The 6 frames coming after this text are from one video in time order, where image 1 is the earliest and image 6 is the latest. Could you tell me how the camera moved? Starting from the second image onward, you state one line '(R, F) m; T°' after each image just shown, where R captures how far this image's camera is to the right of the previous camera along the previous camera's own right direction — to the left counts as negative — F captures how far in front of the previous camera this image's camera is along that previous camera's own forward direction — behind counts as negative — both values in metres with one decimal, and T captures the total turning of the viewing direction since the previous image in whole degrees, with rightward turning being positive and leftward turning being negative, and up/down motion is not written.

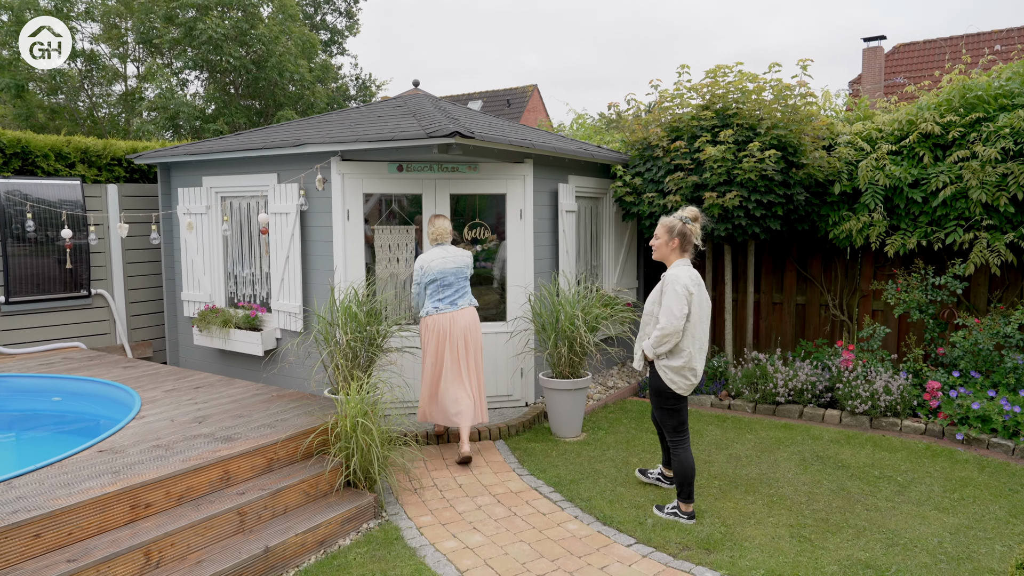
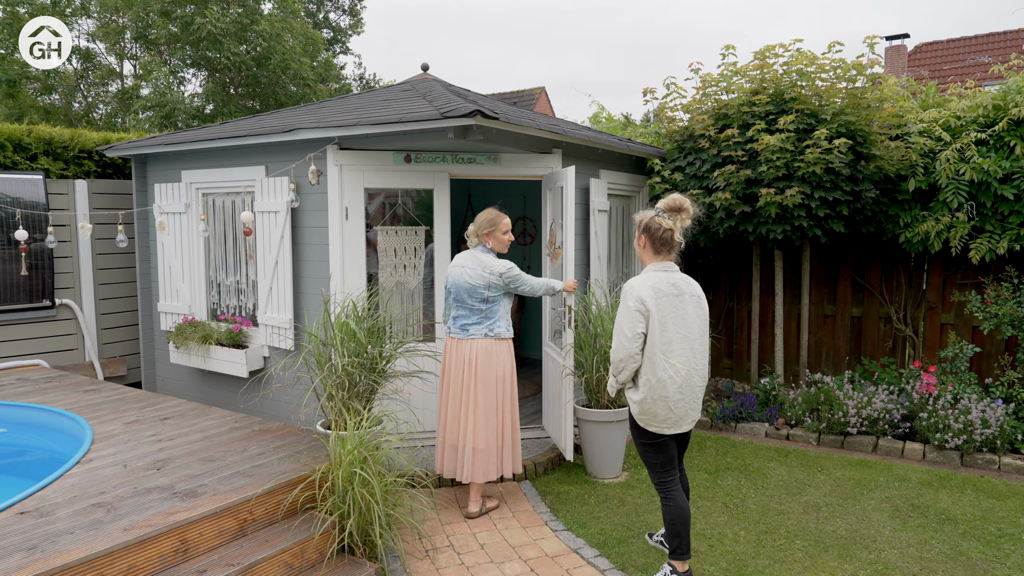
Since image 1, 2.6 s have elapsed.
(-0.2, +0.9) m; 0°
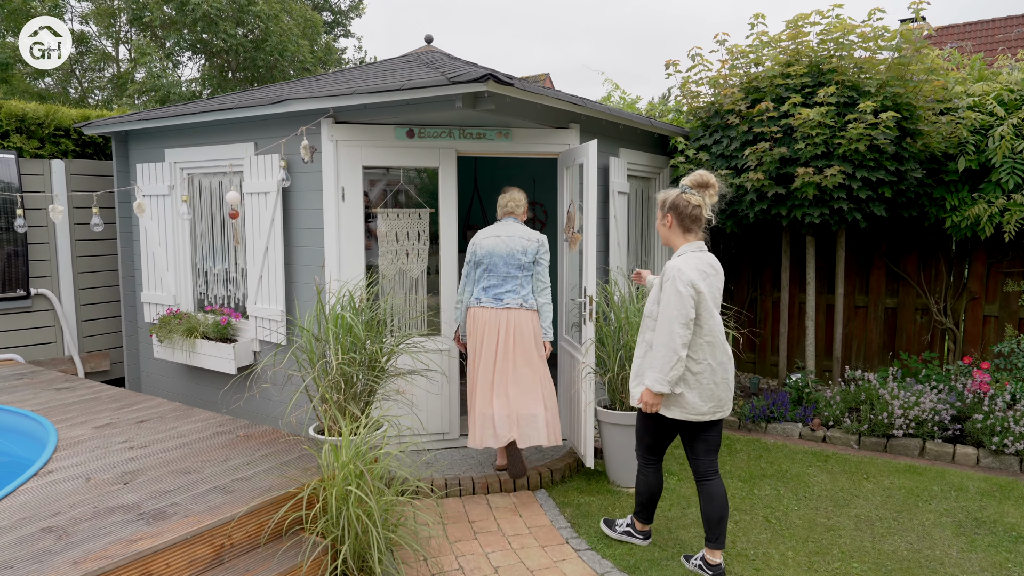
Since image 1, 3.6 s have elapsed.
(-0.1, +0.5) m; 0°
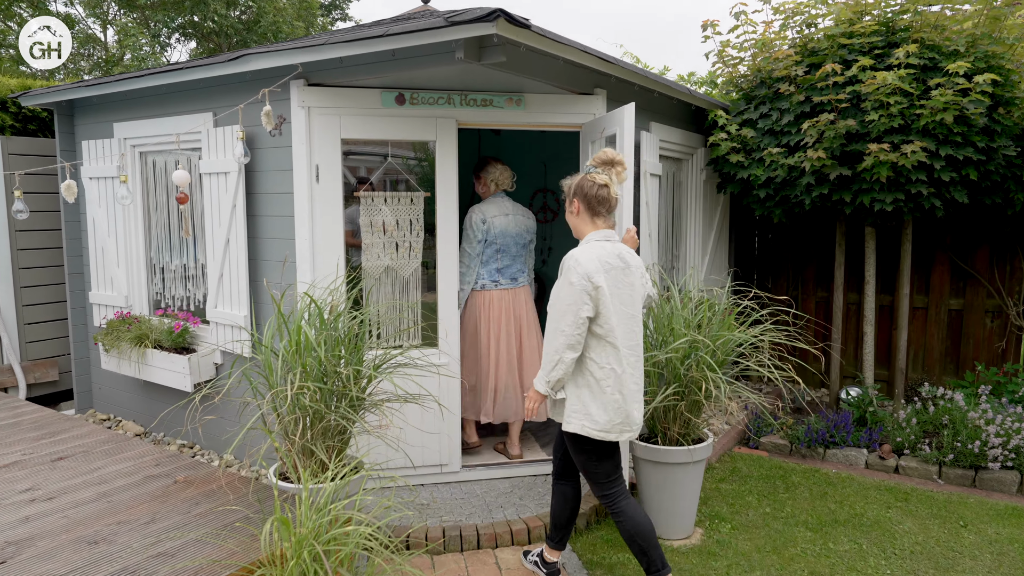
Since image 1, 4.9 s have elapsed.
(-0.1, +0.8) m; 0°
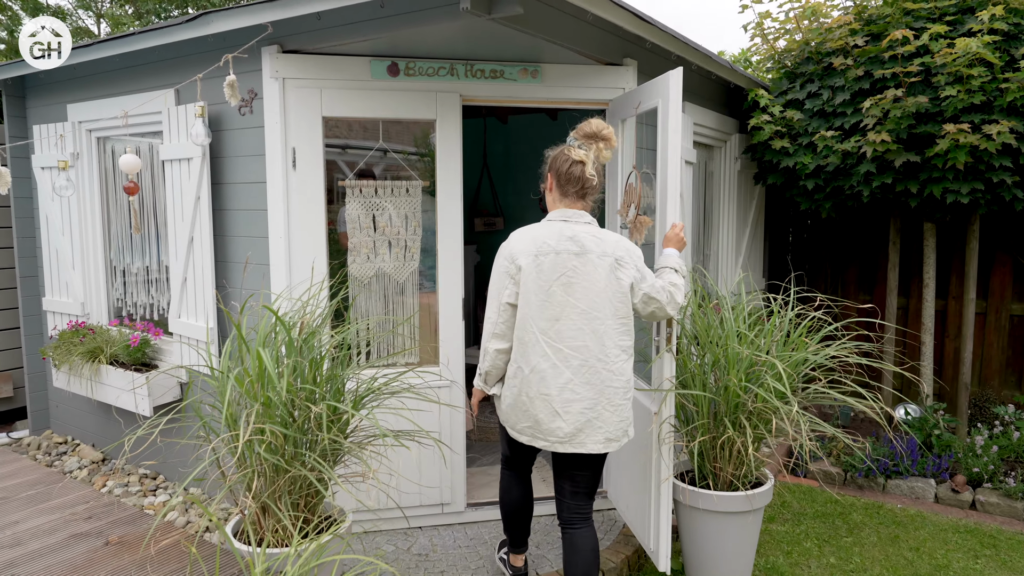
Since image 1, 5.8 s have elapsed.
(-0.1, +0.6) m; 0°
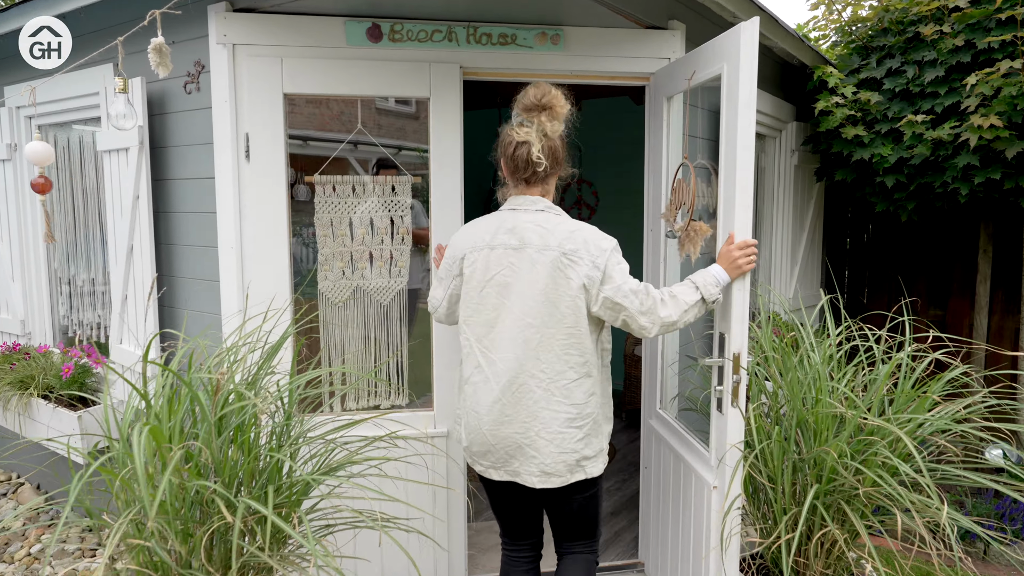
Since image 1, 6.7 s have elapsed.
(0.0, +0.7) m; -2°
